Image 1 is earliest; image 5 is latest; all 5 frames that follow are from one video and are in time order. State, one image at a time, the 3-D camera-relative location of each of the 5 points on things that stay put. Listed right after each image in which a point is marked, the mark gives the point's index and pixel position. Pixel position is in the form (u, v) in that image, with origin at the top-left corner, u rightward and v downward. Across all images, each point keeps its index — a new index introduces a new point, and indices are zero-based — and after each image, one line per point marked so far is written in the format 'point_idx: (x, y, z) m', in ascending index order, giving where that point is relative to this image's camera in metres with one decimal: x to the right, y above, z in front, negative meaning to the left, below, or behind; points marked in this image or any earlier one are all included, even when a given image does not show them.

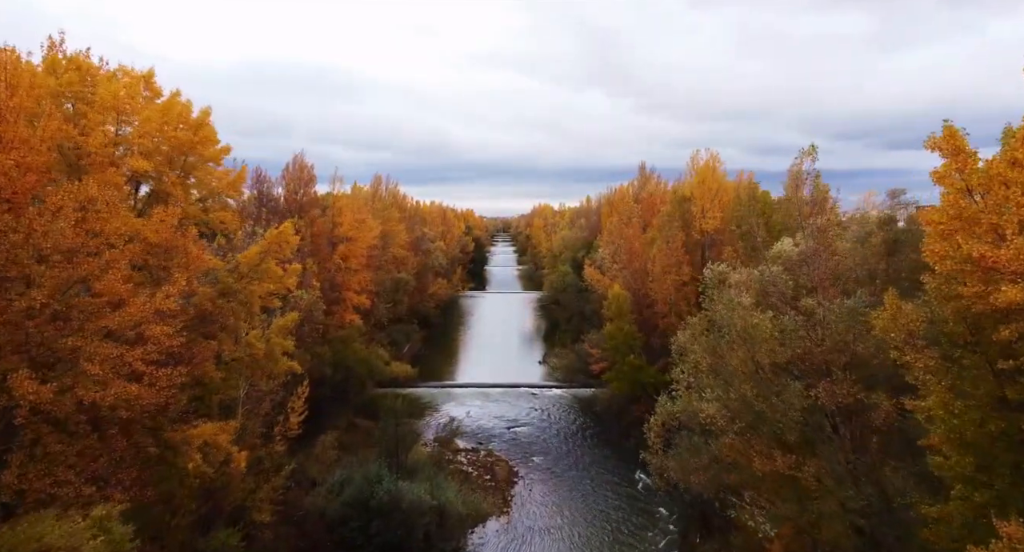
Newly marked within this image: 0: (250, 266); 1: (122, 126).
0: (-5.9, +0.2, +15.6) m
1: (-7.4, +2.8, +13.1) m
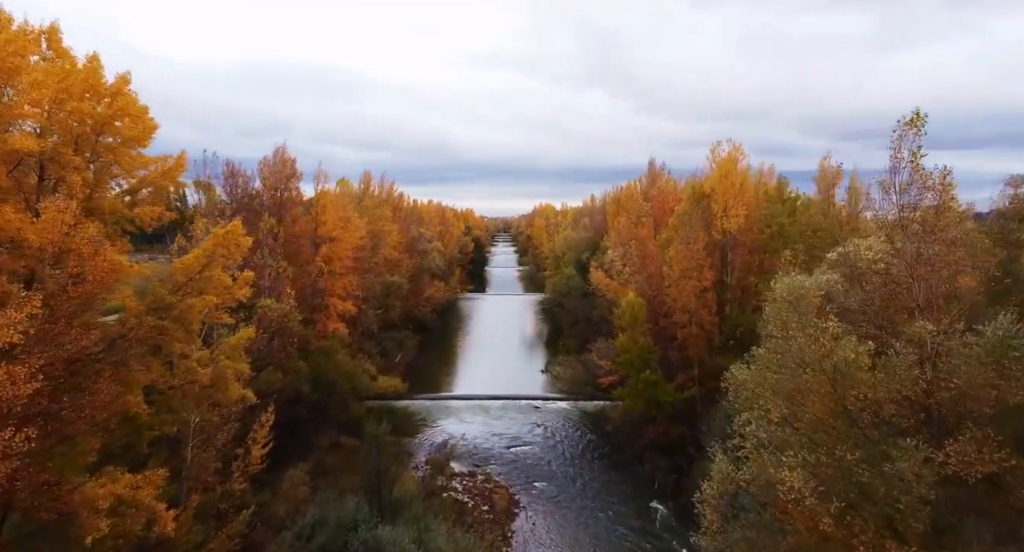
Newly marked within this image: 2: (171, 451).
0: (-5.8, 0.0, +12.6) m
1: (-7.4, +2.7, +10.1) m
2: (-7.4, -3.8, +15.1) m
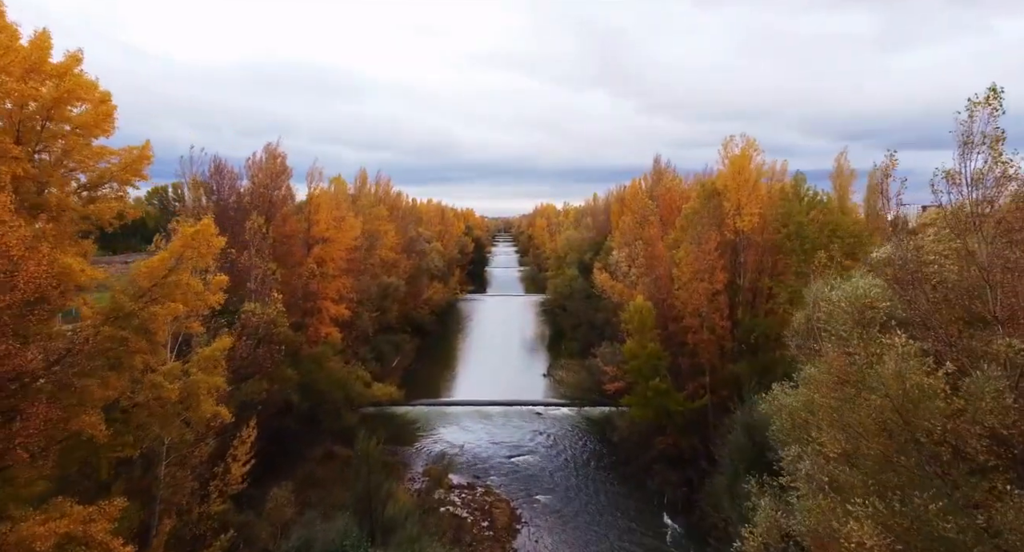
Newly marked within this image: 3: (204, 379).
0: (-5.8, 0.0, +11.2) m
1: (-7.3, +2.6, +8.7) m
2: (-7.3, -3.9, +13.7) m
3: (-5.6, -1.8, +12.5) m
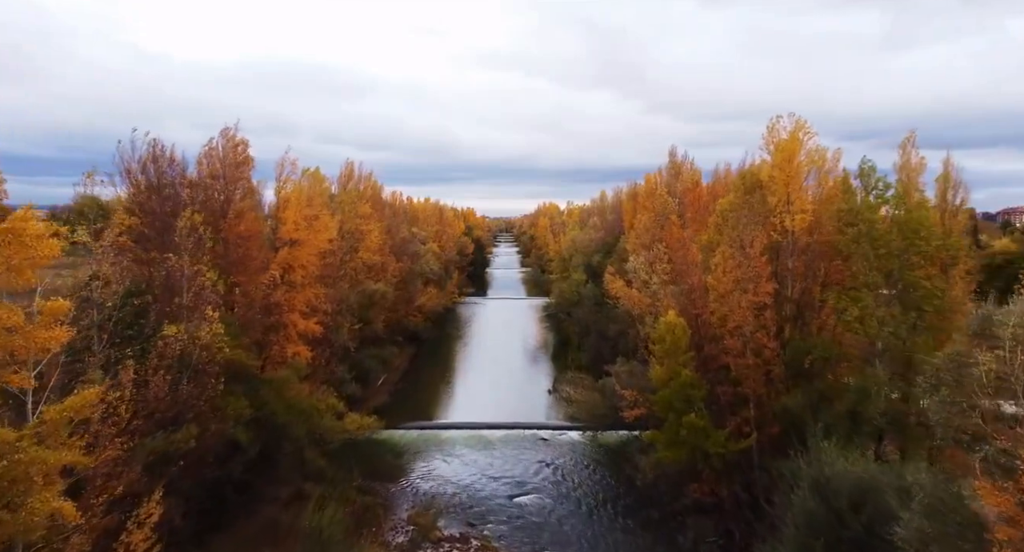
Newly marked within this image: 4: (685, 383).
0: (-5.8, -0.3, +6.9) m
1: (-7.3, +2.3, +4.4) m
2: (-7.3, -4.2, +9.4) m
3: (-5.6, -2.1, +8.2) m
4: (+4.8, -3.0, +19.2) m
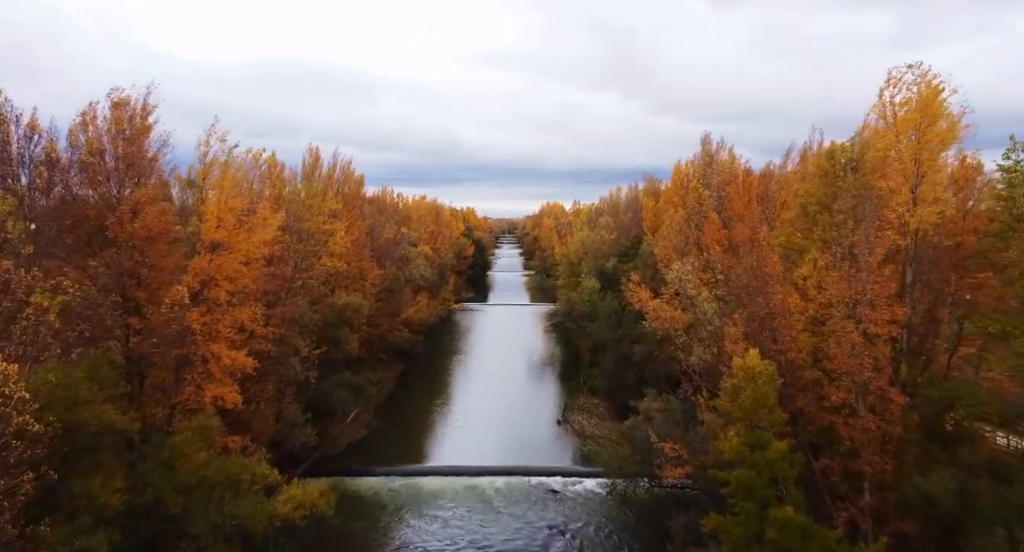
0: (-5.8, -0.7, +0.6) m
1: (-7.3, +1.9, -1.8) m
2: (-7.3, -4.5, +3.1) m
3: (-5.6, -2.5, +1.9) m
4: (+4.8, -3.3, +12.9) m
